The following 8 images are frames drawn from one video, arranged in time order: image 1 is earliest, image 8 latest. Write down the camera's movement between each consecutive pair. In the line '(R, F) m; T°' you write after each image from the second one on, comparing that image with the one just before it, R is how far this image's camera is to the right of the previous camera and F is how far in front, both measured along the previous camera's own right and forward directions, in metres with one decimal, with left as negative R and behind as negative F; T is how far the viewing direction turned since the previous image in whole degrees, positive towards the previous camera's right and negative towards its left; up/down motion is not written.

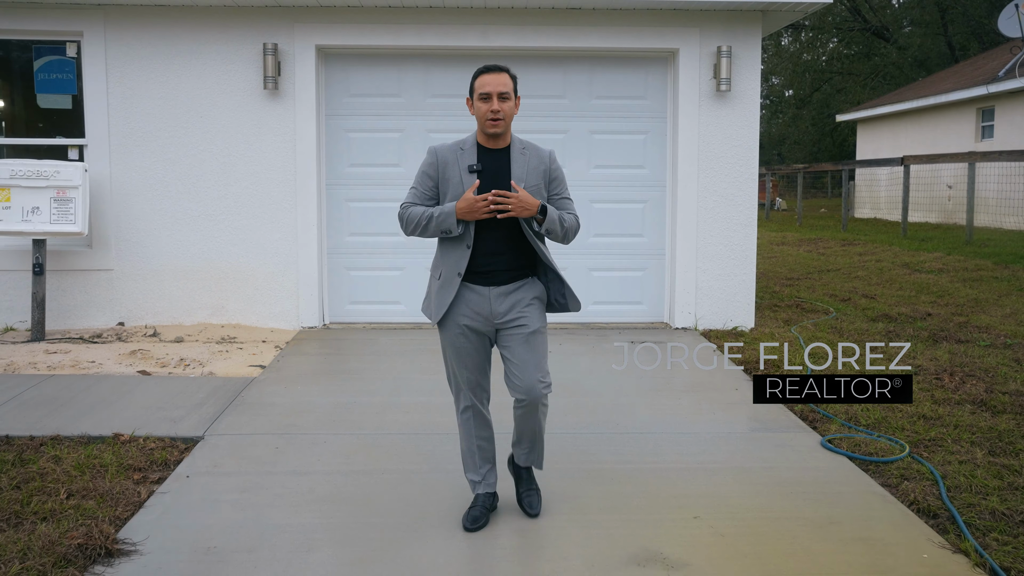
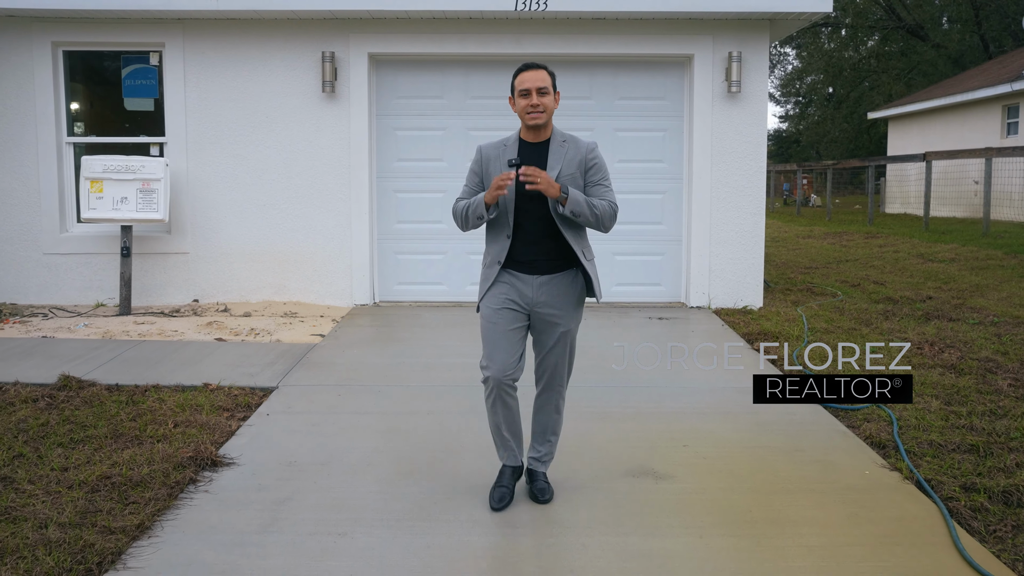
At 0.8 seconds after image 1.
(+0.1, -0.8) m; -2°
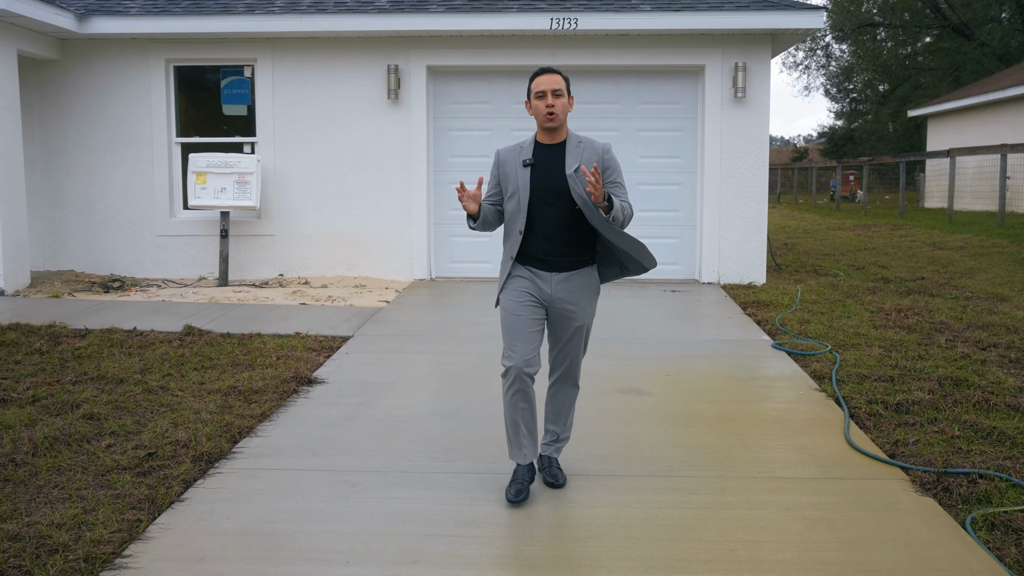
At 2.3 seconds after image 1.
(+0.2, -1.3) m; -3°
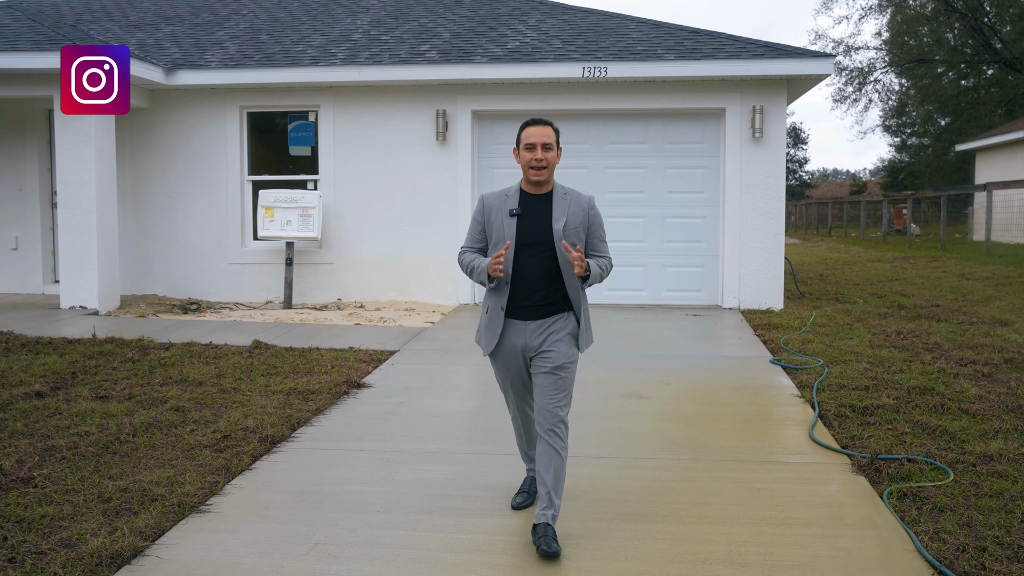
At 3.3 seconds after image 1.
(+0.3, -0.8) m; -4°
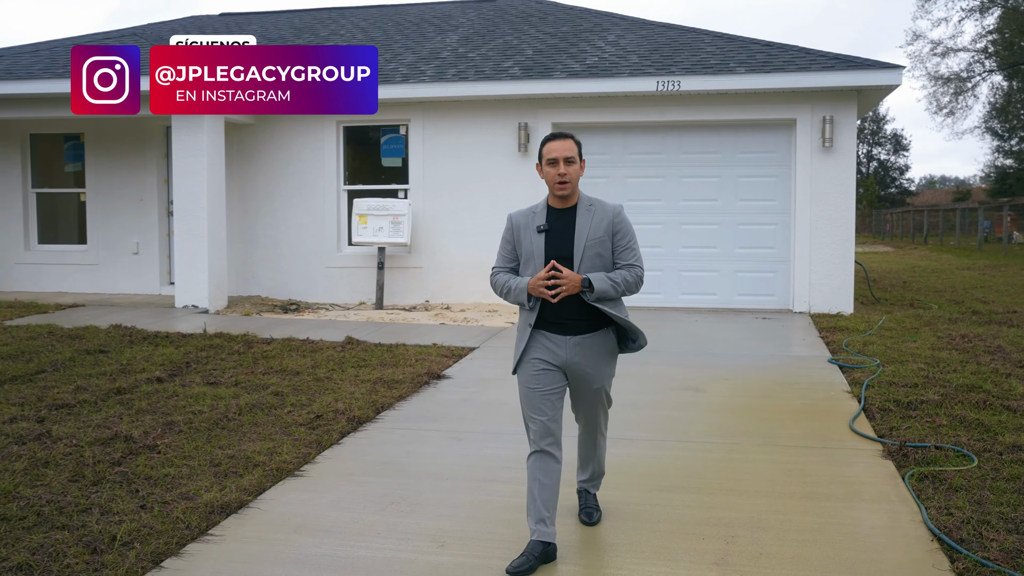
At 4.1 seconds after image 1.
(+0.2, -0.5) m; -5°
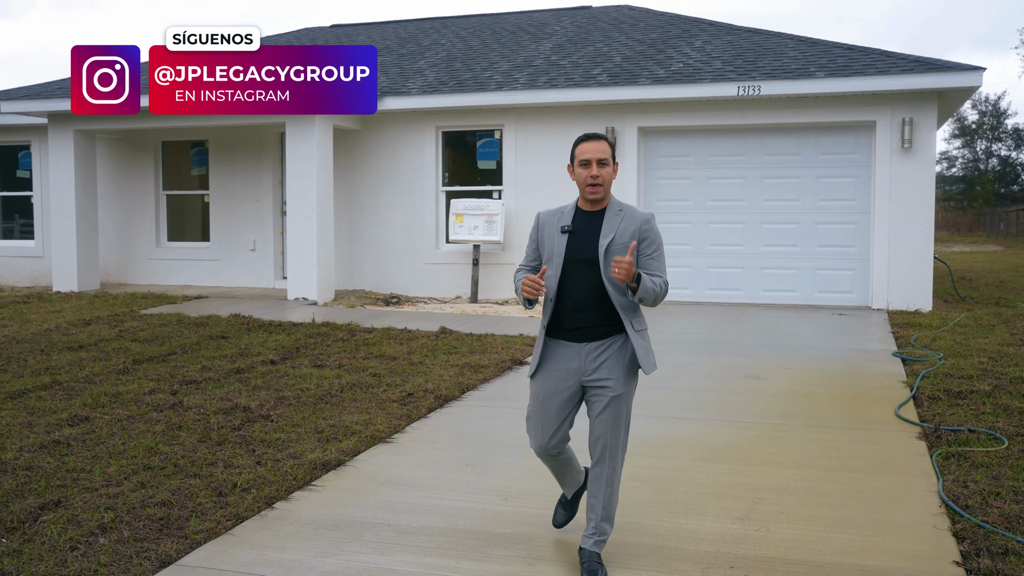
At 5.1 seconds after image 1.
(+0.2, -0.6) m; -6°
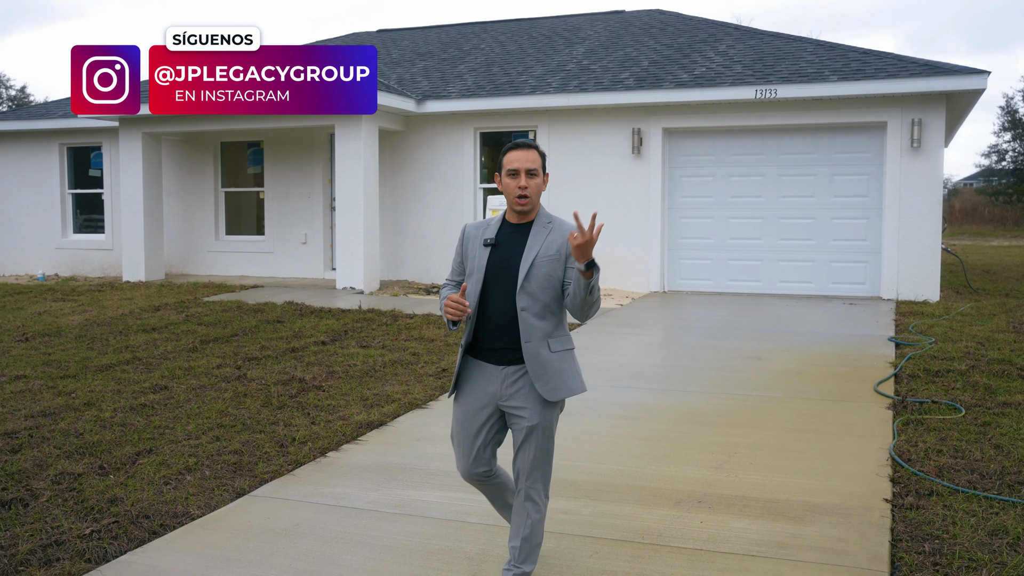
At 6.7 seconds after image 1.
(+0.2, -0.8) m; -3°
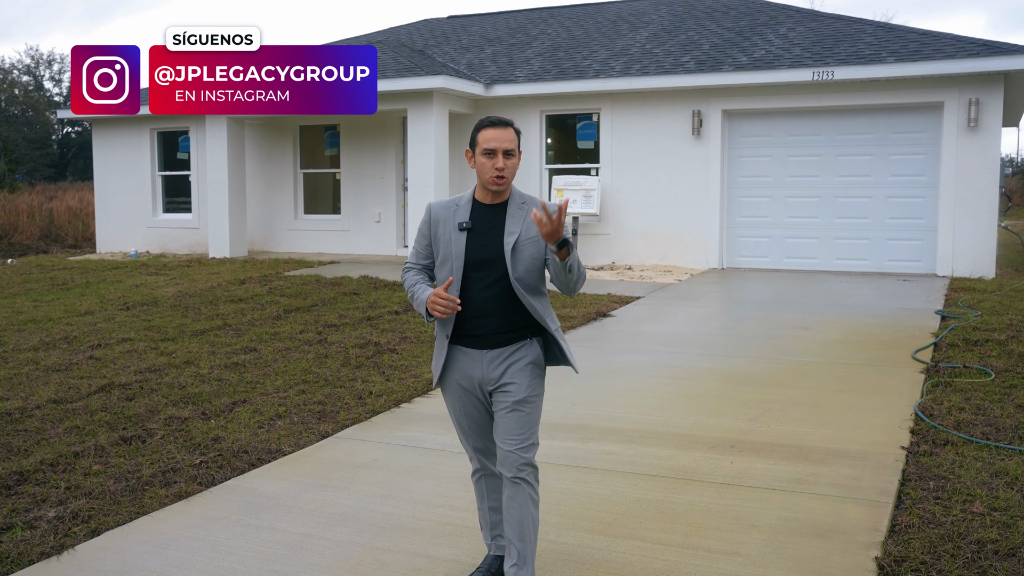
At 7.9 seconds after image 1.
(+0.1, -0.5) m; -4°
